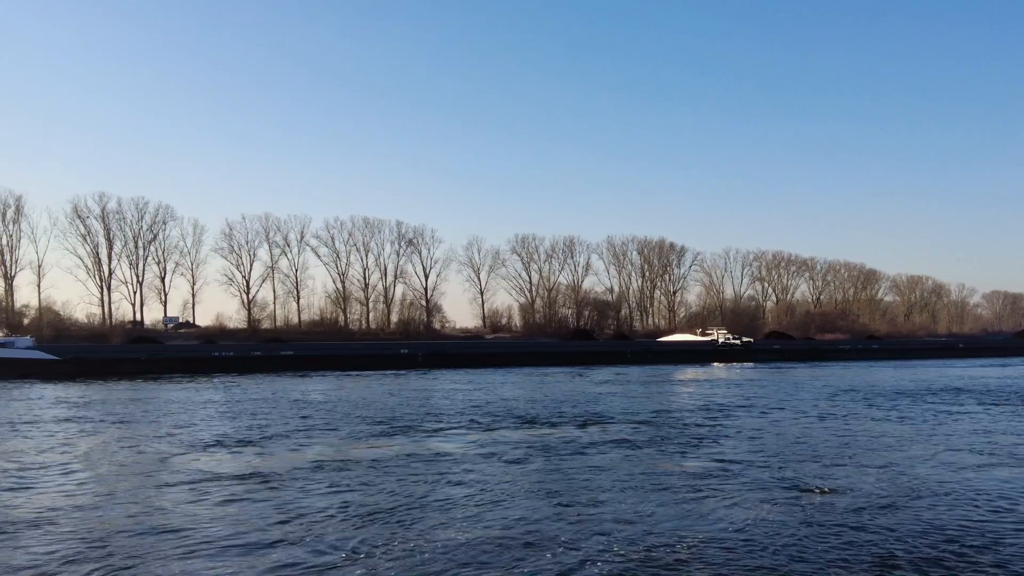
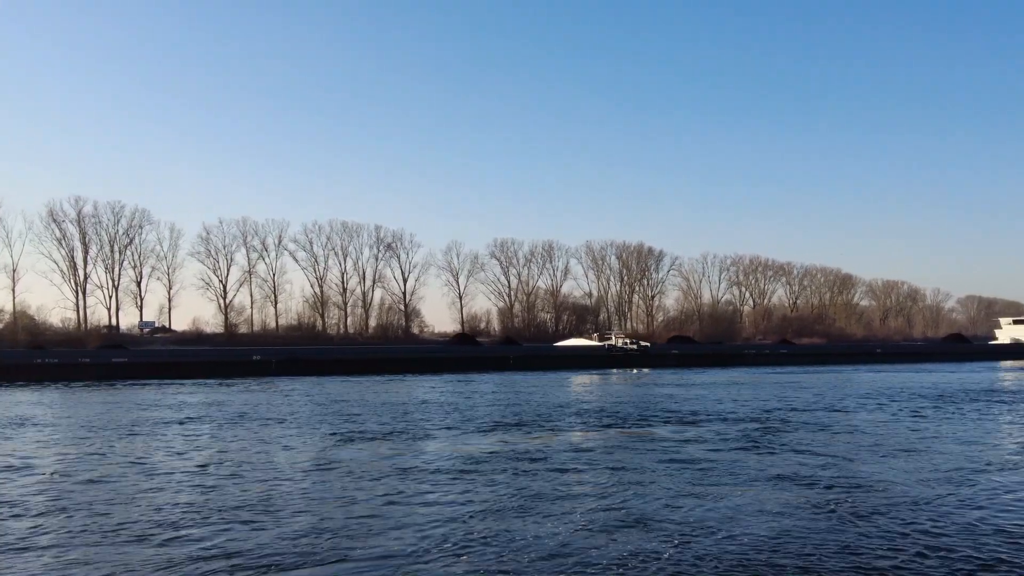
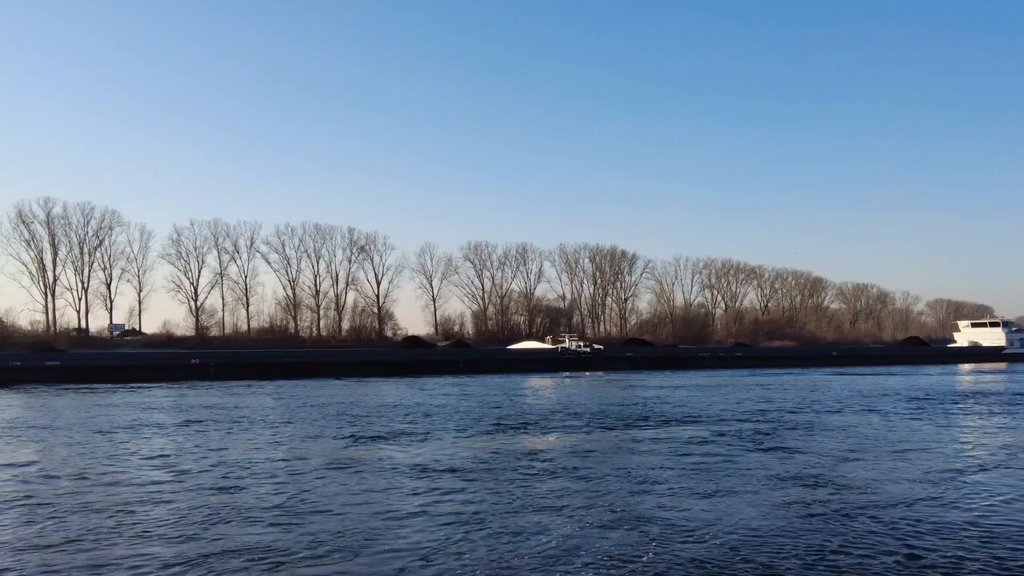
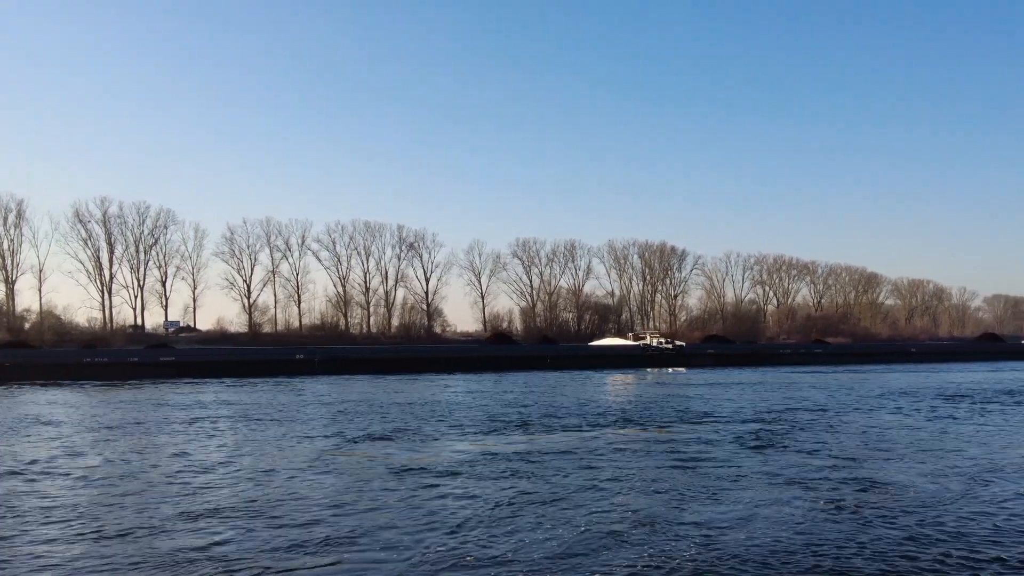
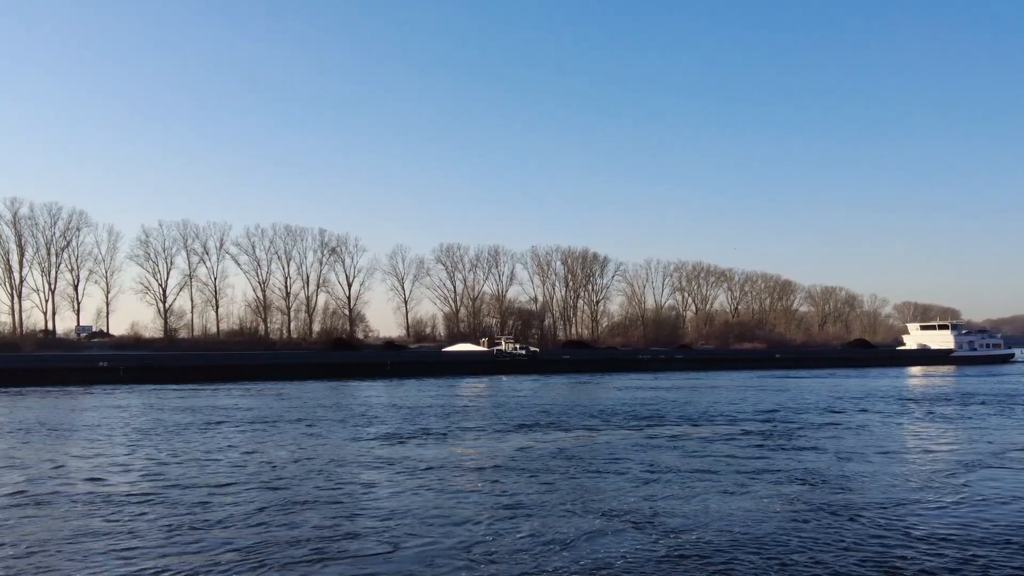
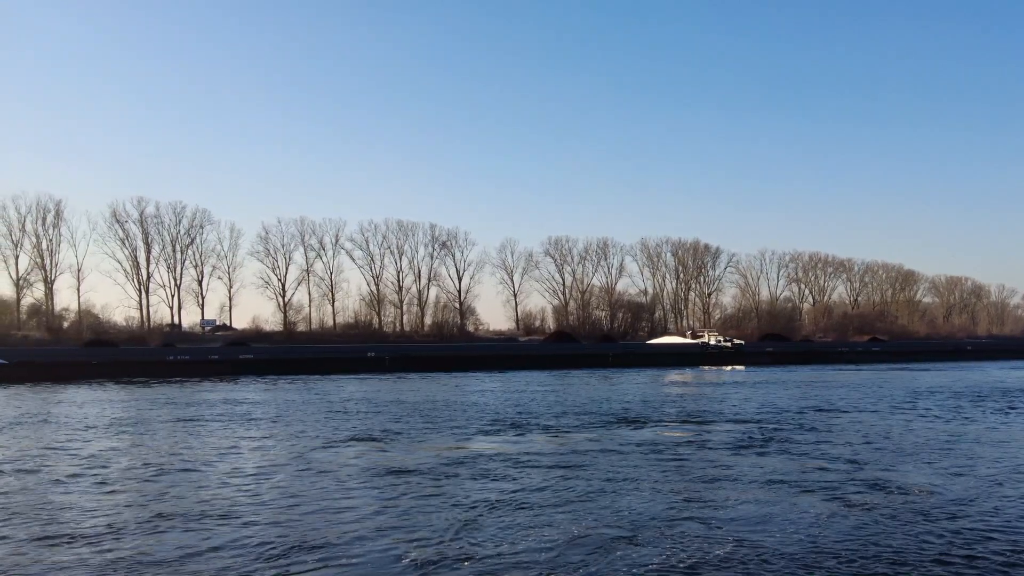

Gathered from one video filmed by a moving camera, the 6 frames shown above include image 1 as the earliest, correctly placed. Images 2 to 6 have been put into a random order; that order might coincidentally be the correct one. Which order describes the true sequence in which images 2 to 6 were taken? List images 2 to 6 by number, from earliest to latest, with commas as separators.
6, 4, 2, 3, 5
